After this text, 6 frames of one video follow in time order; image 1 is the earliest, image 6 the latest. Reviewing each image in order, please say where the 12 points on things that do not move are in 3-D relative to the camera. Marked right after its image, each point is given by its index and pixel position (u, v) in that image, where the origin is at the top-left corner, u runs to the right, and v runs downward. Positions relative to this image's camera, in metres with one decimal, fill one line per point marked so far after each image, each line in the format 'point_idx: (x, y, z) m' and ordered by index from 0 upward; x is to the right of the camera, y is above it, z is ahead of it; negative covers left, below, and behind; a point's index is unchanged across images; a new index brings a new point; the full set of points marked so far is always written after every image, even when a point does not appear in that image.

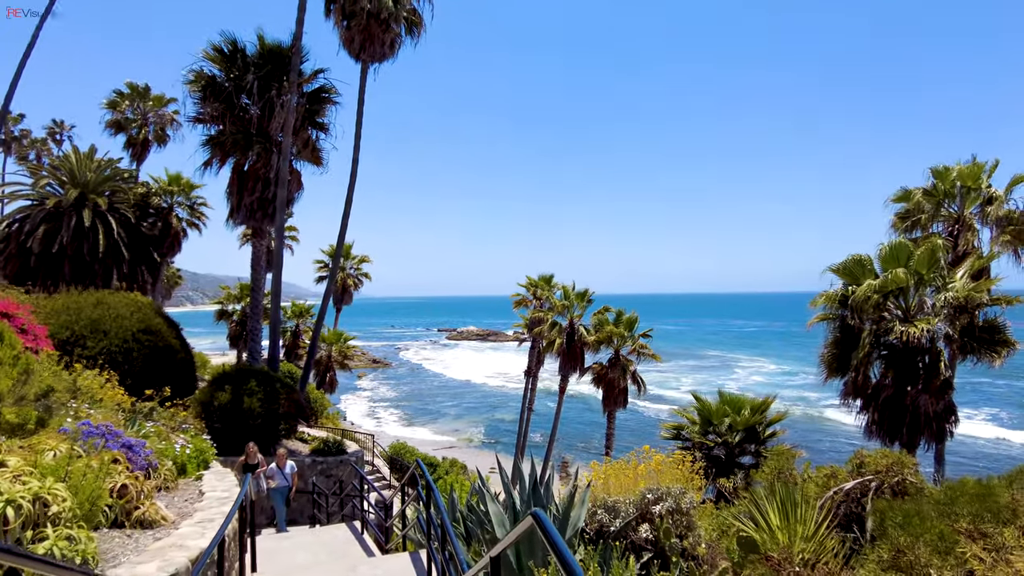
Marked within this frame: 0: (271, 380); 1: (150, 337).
0: (-5.1, -2.0, +11.7) m
1: (-7.1, -0.9, +10.9) m
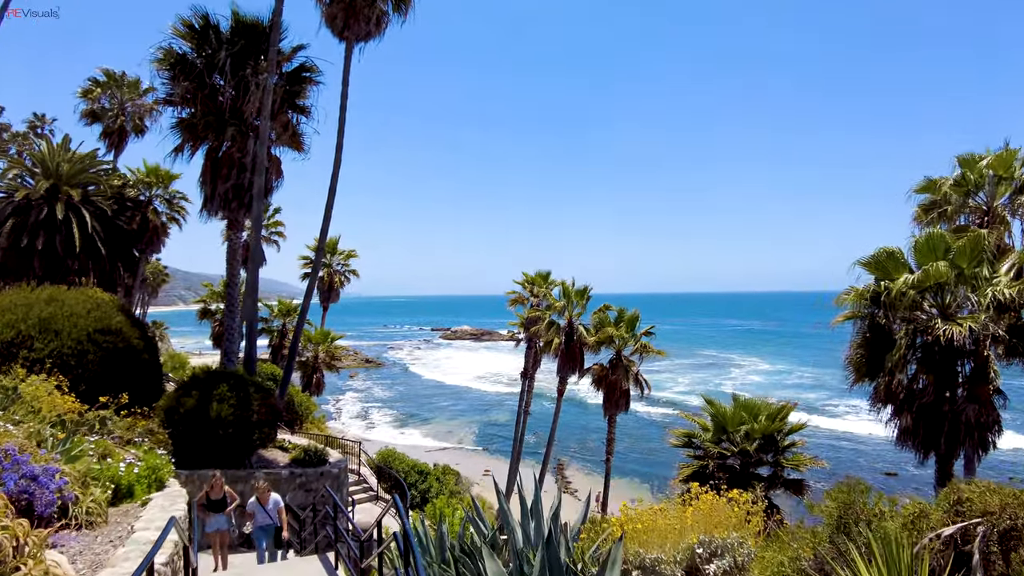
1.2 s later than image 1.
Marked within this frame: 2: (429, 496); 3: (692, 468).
0: (-5.2, -1.9, +10.6) m
1: (-7.2, -0.9, +9.8) m
2: (-2.6, -6.5, +17.4) m
3: (+3.8, -3.7, +11.4) m
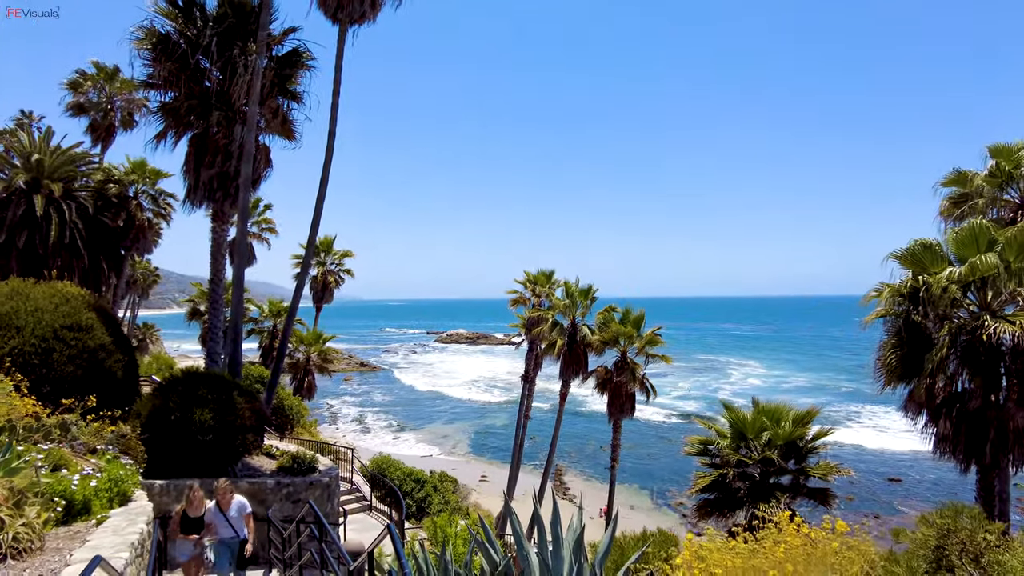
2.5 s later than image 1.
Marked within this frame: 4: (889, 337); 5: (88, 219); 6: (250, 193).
0: (-5.1, -1.8, +9.8) m
1: (-7.1, -0.7, +9.0) m
2: (-2.5, -6.5, +16.5) m
3: (+3.8, -3.6, +10.6) m
4: (+6.3, -0.8, +9.3) m
5: (-14.3, +2.3, +18.7) m
6: (-5.5, +2.0, +11.6) m
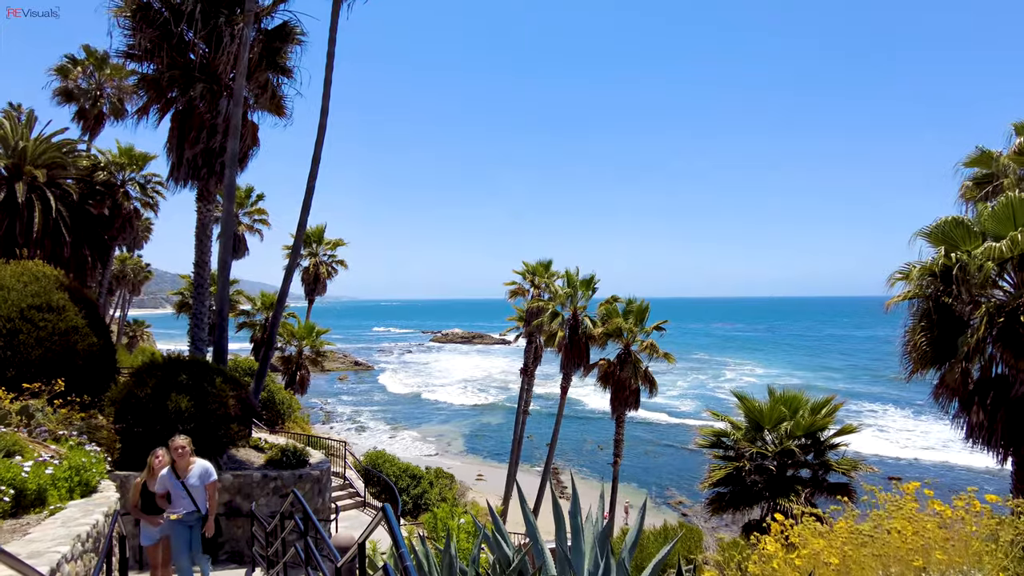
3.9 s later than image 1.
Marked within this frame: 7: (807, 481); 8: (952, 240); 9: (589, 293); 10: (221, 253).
0: (-5.0, -1.4, +9.1) m
1: (-7.0, -0.4, +8.3) m
2: (-2.6, -6.2, +15.9) m
3: (+3.9, -3.3, +10.0) m
4: (+6.4, -0.5, +8.7) m
5: (-14.3, +2.6, +18.0) m
6: (-5.4, +2.3, +10.9) m
7: (+5.2, -3.4, +9.7) m
8: (+6.6, +0.7, +8.3) m
9: (+2.6, -0.2, +18.6) m
10: (-6.5, +0.8, +12.3) m
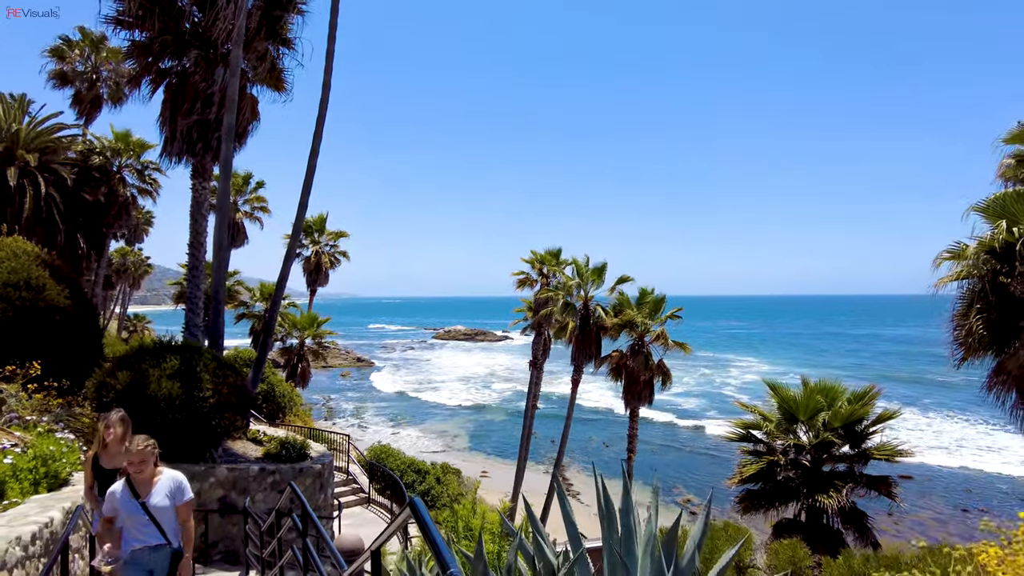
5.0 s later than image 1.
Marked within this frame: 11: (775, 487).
0: (-4.7, -1.1, +8.5) m
1: (-6.8, -0.1, +7.6) m
2: (-2.3, -5.8, +15.3) m
3: (+4.1, -3.0, +9.3) m
4: (+6.7, -0.2, +8.0) m
5: (-14.0, +3.0, +17.3) m
6: (-5.2, +2.7, +10.2) m
7: (+5.4, -3.1, +9.0) m
8: (+6.9, +1.0, +7.6) m
9: (+2.9, +0.2, +17.9) m
10: (-6.2, +1.2, +11.6) m
11: (+4.4, -3.3, +9.3) m
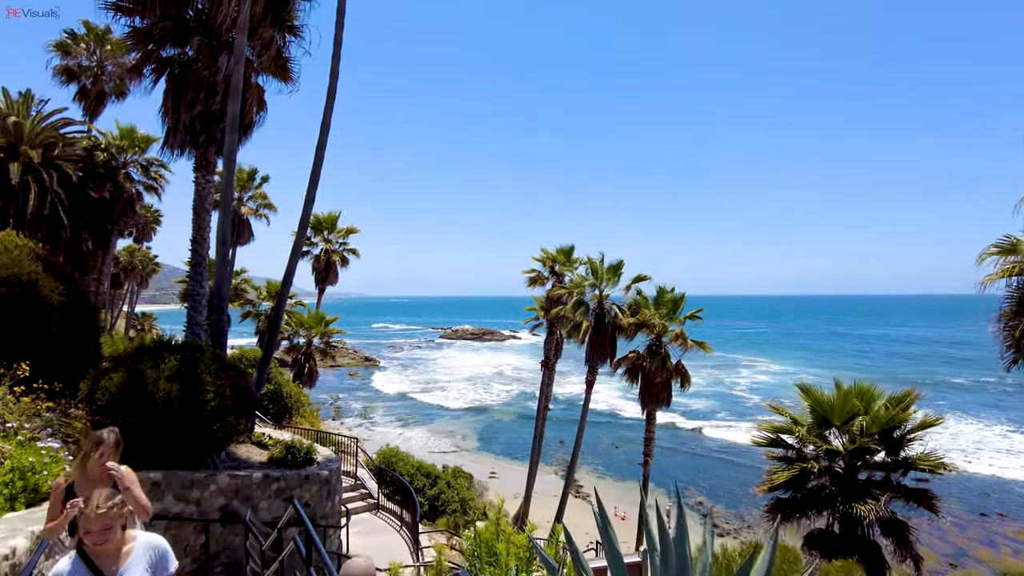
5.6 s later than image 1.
0: (-4.5, -1.0, +8.0) m
1: (-6.5, 0.0, +7.2) m
2: (-1.9, -5.8, +14.8) m
3: (+4.4, -2.9, +8.8) m
4: (+6.9, -0.2, +7.4) m
5: (-13.6, +3.1, +17.0) m
6: (-4.9, +2.7, +9.8) m
7: (+5.7, -3.0, +8.5) m
8: (+7.2, +1.1, +7.0) m
9: (+3.3, +0.2, +17.4) m
10: (-5.9, +1.2, +11.2) m
11: (+4.7, -3.3, +8.7) m
